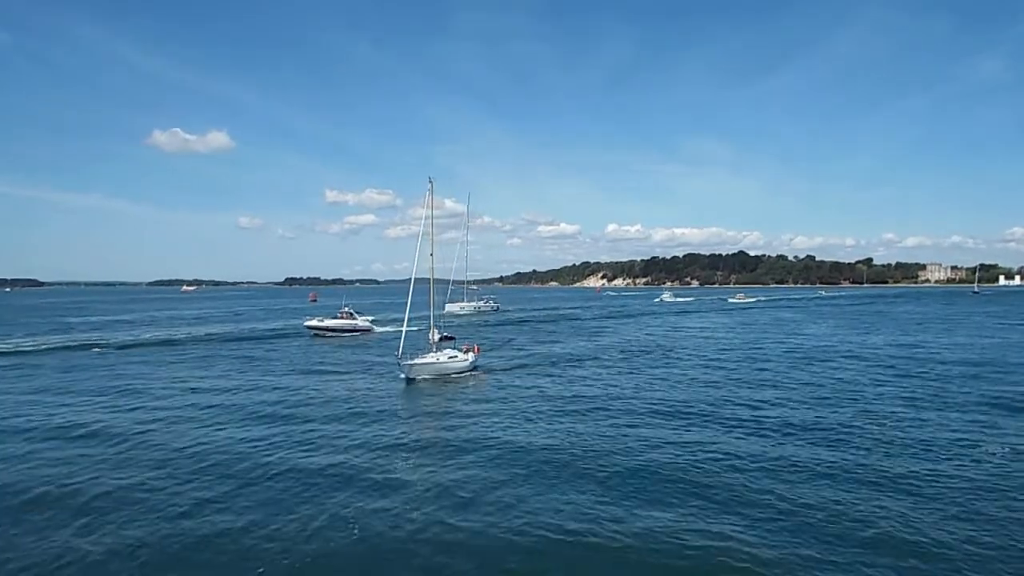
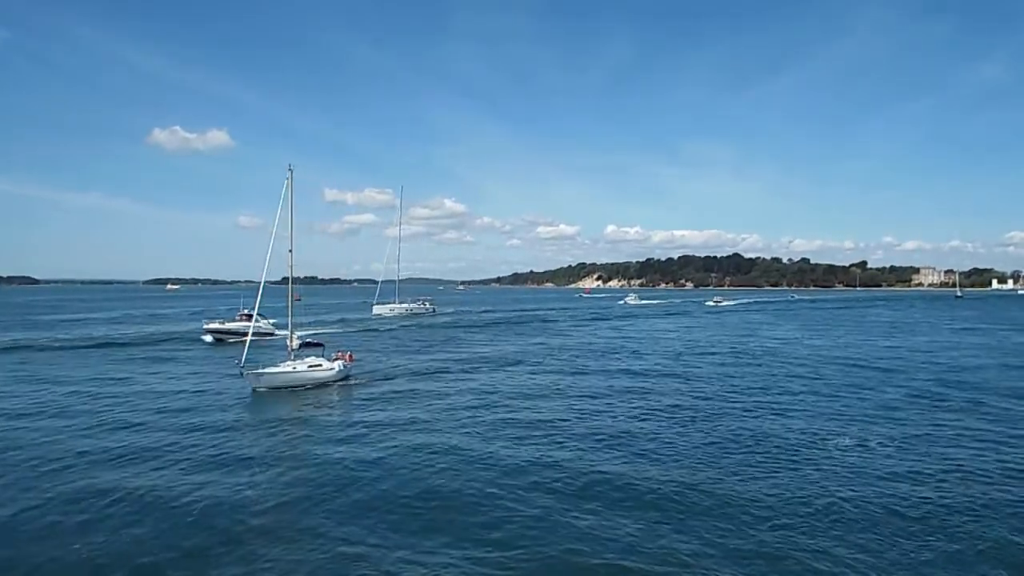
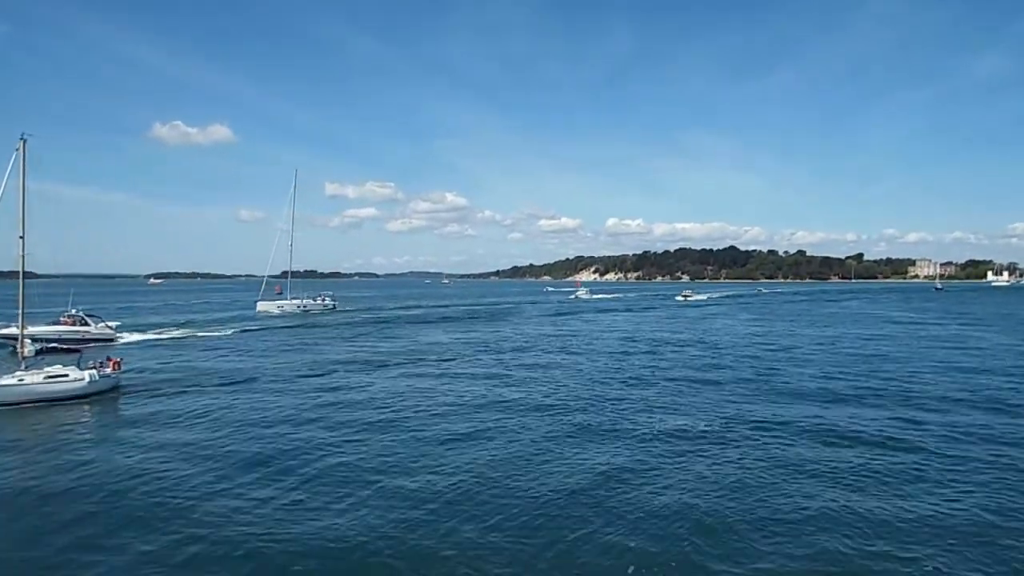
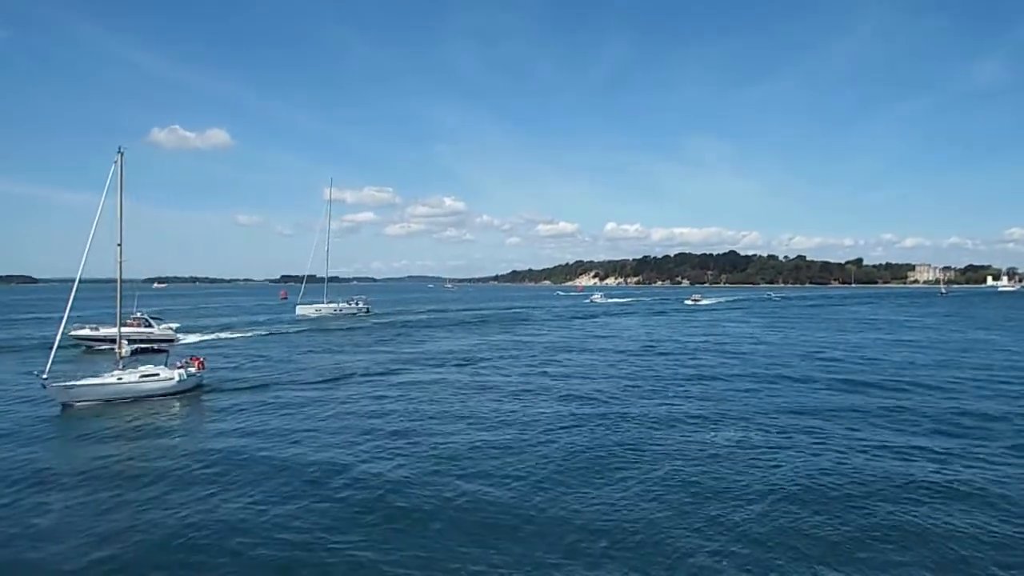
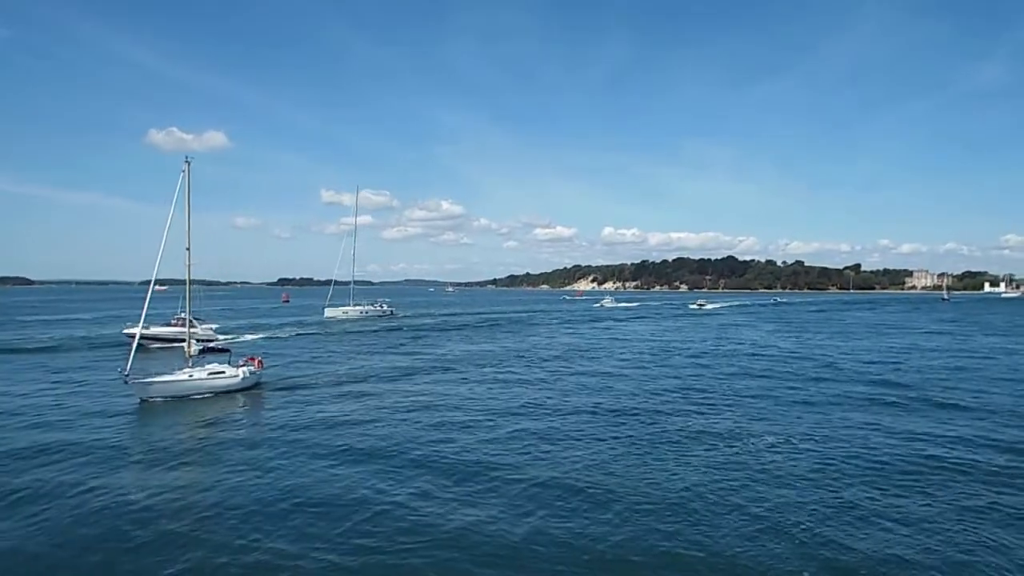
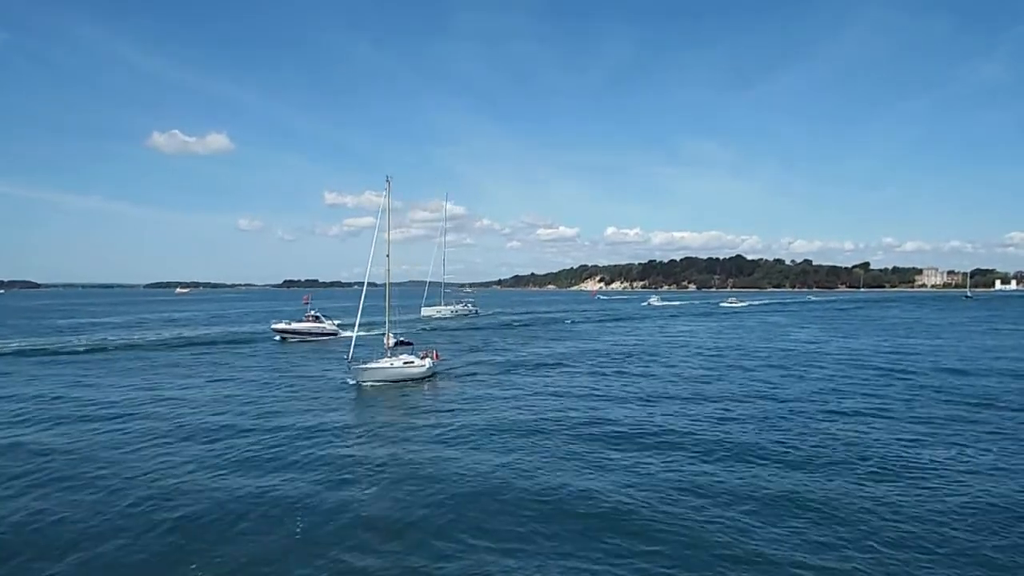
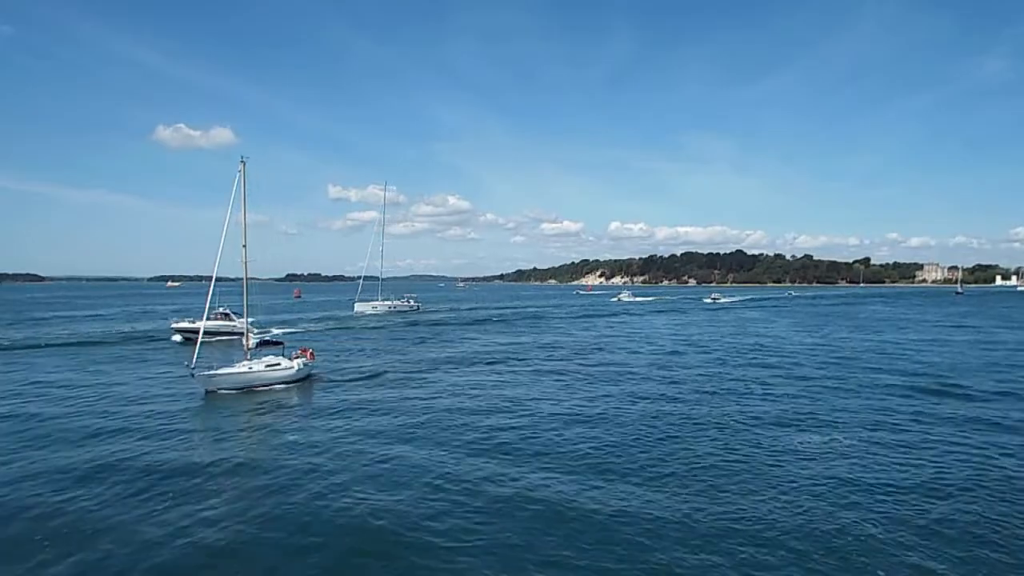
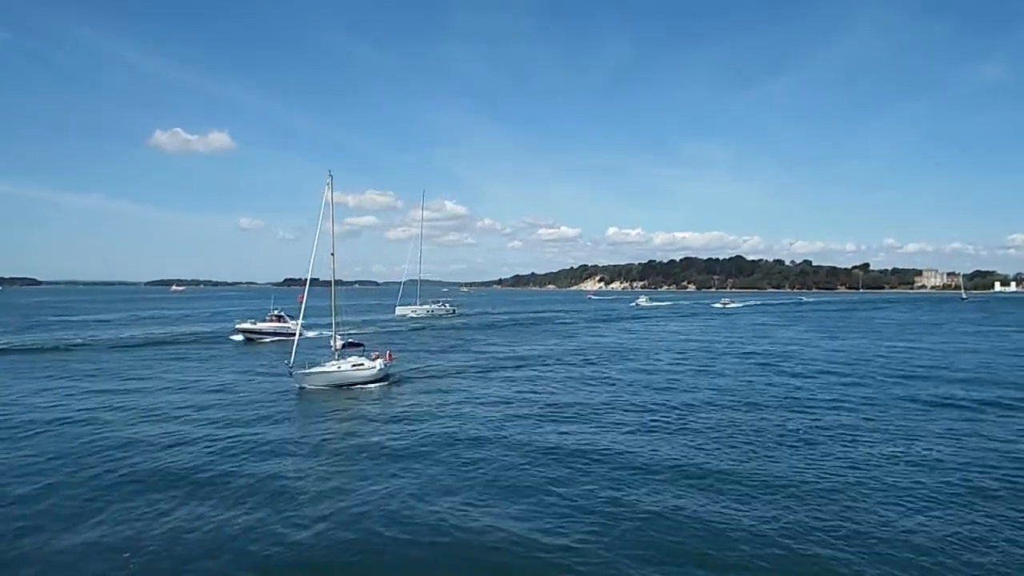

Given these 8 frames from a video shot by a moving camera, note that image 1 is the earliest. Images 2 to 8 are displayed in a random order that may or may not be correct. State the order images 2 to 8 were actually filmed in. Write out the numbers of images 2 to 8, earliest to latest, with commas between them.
6, 8, 2, 7, 5, 4, 3
